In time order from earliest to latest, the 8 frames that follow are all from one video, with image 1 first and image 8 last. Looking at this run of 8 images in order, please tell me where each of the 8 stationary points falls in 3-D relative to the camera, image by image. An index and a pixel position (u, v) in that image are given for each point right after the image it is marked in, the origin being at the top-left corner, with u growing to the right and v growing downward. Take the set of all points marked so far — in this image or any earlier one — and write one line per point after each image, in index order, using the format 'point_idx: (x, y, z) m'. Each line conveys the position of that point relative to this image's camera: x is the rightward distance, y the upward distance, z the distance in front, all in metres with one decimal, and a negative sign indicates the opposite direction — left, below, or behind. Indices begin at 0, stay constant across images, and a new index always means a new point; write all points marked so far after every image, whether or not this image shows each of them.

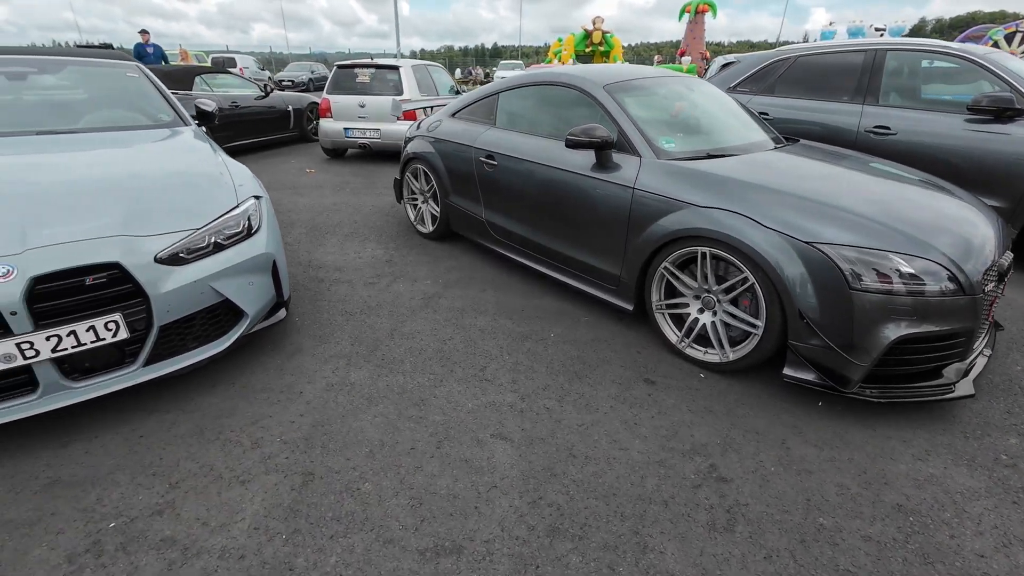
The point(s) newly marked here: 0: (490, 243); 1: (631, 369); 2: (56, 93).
0: (-0.2, +0.4, +4.0) m
1: (+0.7, -0.5, +2.7) m
2: (-3.1, +1.3, +3.3) m
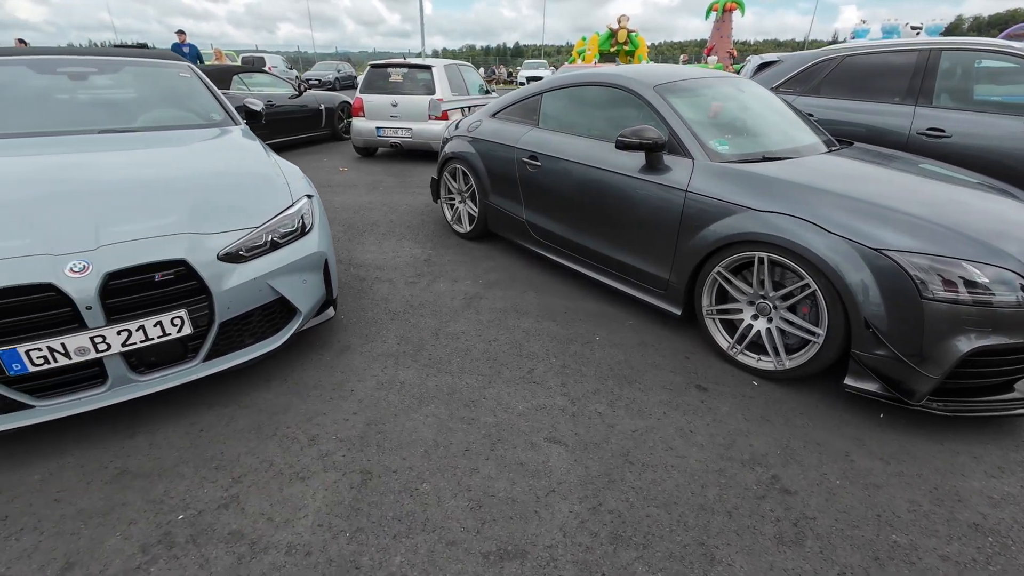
0: (+0.1, +0.4, +3.9) m
1: (+0.9, -0.5, +2.7) m
2: (-2.8, +1.4, +3.4) m
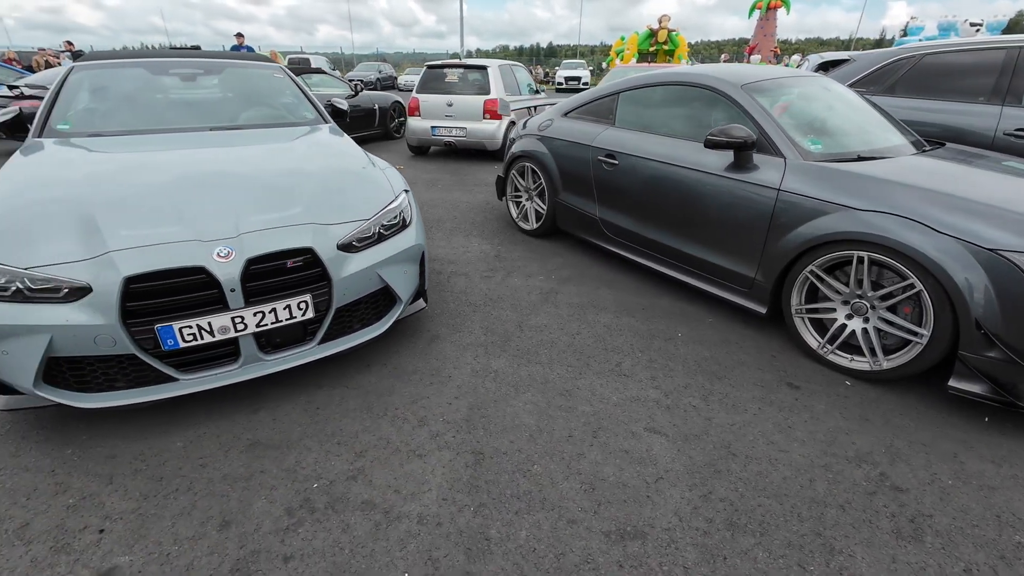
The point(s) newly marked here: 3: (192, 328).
0: (+0.7, +0.4, +4.0) m
1: (+1.4, -0.5, +2.7) m
2: (-2.2, +1.5, +3.6) m
3: (-1.4, -0.2, +2.1) m
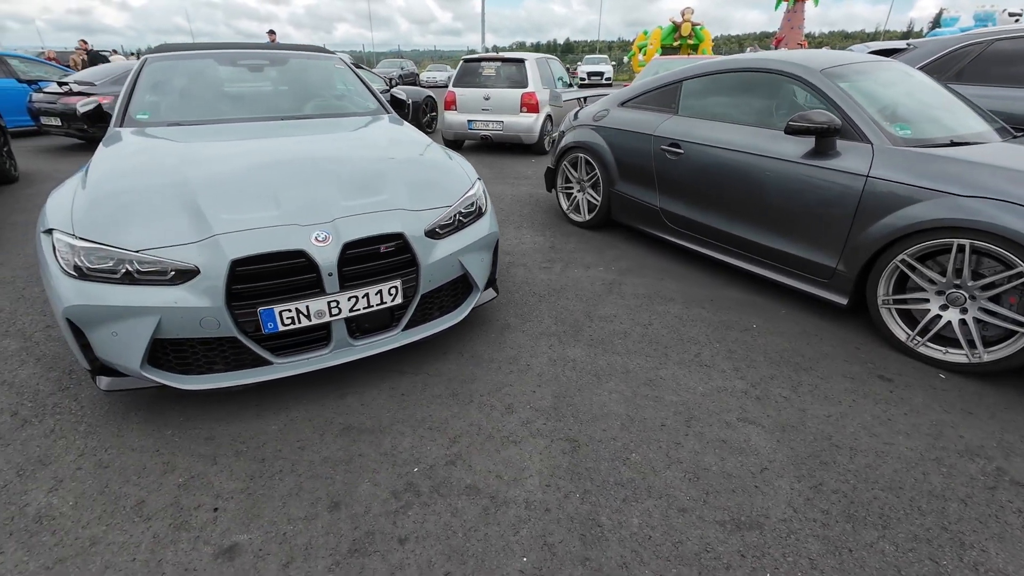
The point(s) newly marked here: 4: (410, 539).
0: (+1.2, +0.5, +3.9) m
1: (+1.9, -0.4, +2.6) m
2: (-1.7, +1.5, +3.7) m
3: (-0.9, -0.1, +2.1) m
4: (-0.4, -0.9, +1.7) m
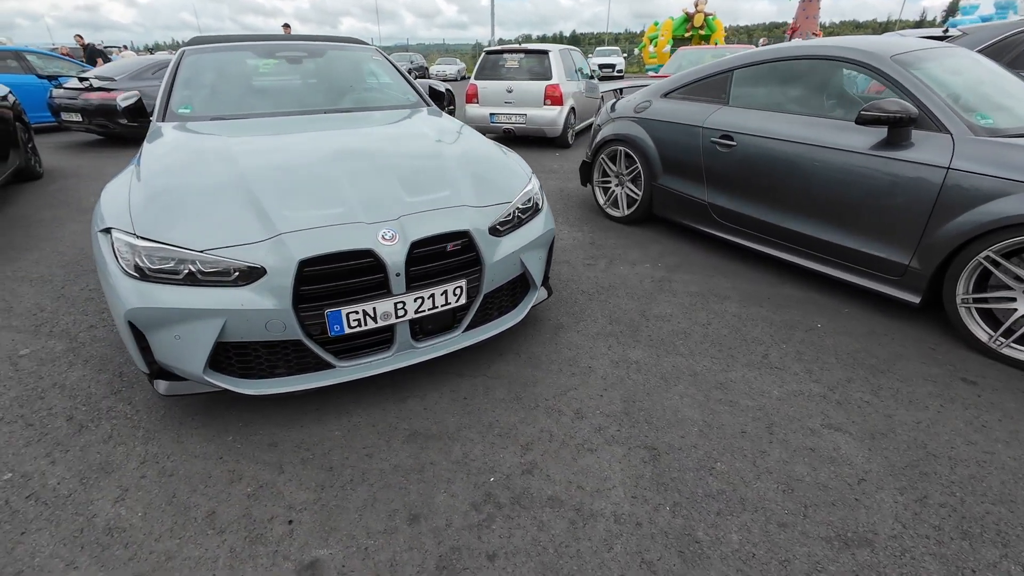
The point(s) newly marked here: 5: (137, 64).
0: (+1.6, +0.5, +3.8) m
1: (+2.2, -0.4, +2.5) m
2: (-1.4, +1.6, +3.6) m
3: (-0.6, -0.1, +2.0) m
4: (0.0, -0.9, +1.6) m
5: (-6.9, +4.1, +8.9) m
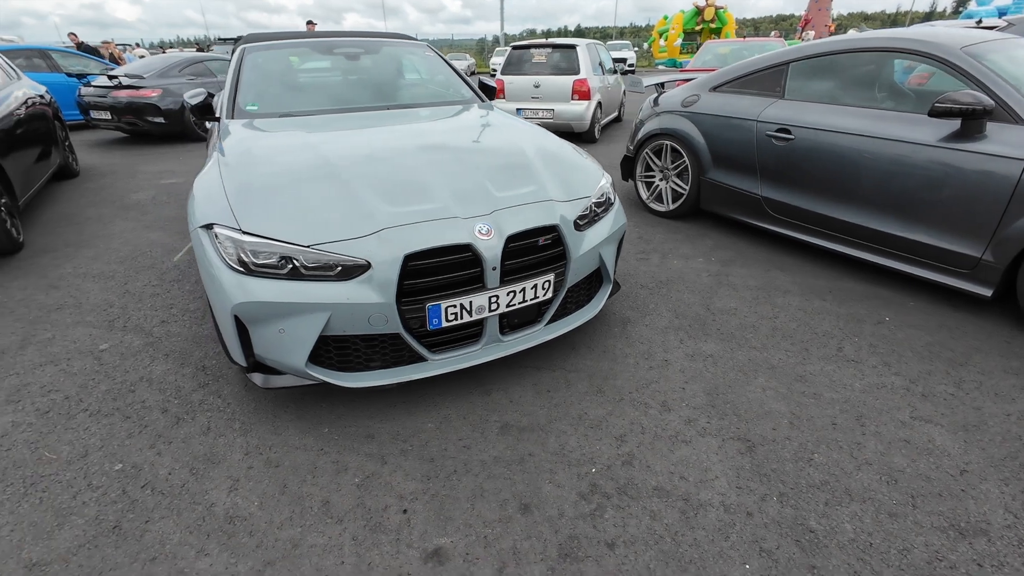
0: (+2.0, +0.5, +3.8) m
1: (+2.6, -0.4, +2.5) m
2: (-1.0, +1.6, +3.6) m
3: (-0.2, -0.1, +2.0) m
4: (+0.4, -0.9, +1.6) m
5: (-6.4, +4.2, +8.9) m
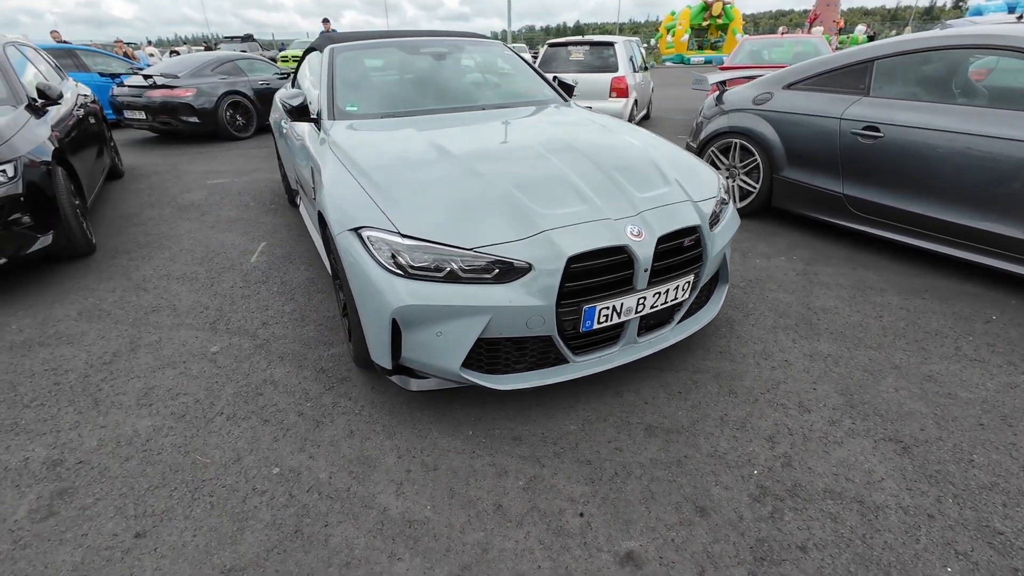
0: (+2.6, +0.5, +3.8) m
1: (+3.2, -0.4, +2.5) m
2: (-0.3, +1.6, +3.6) m
3: (+0.4, -0.1, +2.0) m
4: (+1.0, -0.9, +1.6) m
5: (-5.8, +4.2, +8.9) m
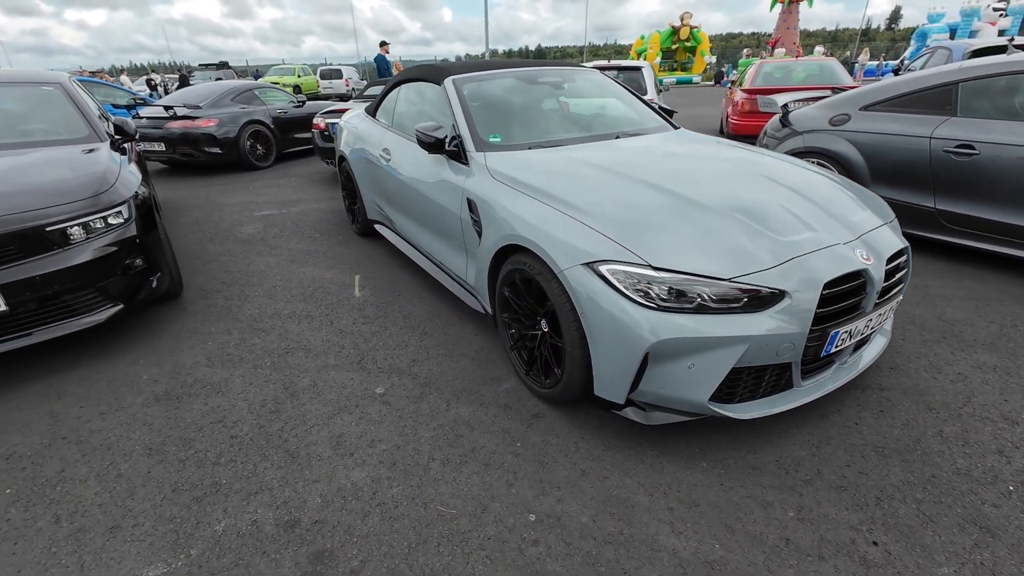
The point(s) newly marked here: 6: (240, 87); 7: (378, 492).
0: (+3.5, +0.4, +4.0) m
1: (+4.2, -0.4, +2.6) m
2: (+0.5, +1.4, +3.6) m
3: (+1.4, -0.2, +2.0) m
4: (+2.0, -0.9, +1.6) m
5: (-5.4, +3.6, +8.7) m
6: (-5.0, +3.7, +9.0) m
7: (-0.6, -0.8, +2.0) m
